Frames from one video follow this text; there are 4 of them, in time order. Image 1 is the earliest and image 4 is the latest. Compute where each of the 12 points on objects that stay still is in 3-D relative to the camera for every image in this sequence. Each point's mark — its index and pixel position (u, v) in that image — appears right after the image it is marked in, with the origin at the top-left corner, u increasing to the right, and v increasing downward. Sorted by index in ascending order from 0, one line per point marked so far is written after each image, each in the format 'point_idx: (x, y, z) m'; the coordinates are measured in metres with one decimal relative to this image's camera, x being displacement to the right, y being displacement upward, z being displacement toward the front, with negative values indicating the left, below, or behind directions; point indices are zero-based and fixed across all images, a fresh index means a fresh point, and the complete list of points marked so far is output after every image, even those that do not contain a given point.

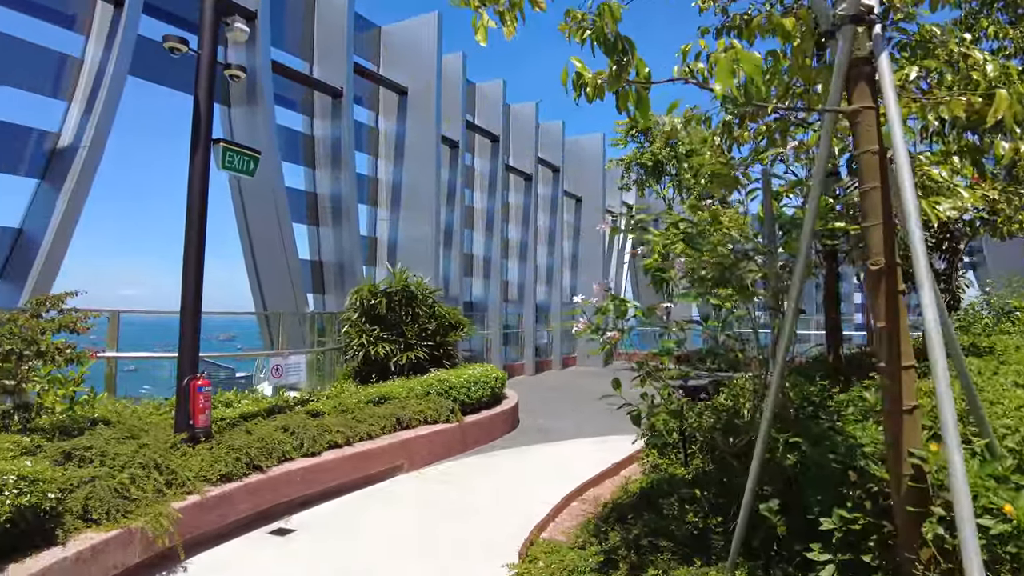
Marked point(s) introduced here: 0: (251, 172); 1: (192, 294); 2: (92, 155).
0: (-2.8, +1.2, +7.1) m
1: (-3.0, 0.0, +6.3) m
2: (-5.6, +1.8, +8.8) m
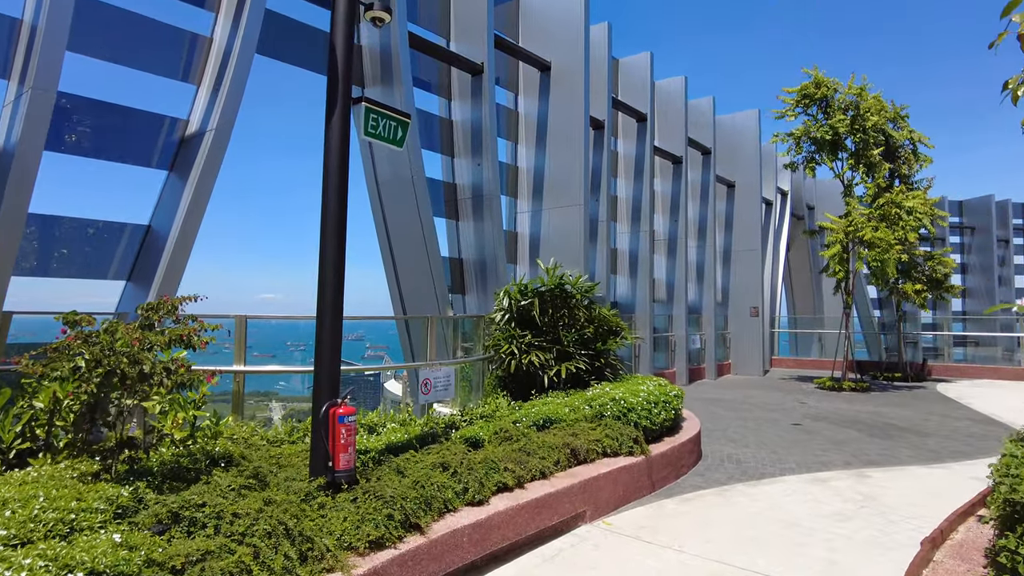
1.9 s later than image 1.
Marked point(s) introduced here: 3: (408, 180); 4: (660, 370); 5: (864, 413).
0: (-1.0, +1.2, +5.6) m
1: (-1.3, 0.0, +4.9) m
2: (-3.5, +1.7, +7.8) m
3: (-1.7, +1.7, +10.4) m
4: (+3.9, -2.1, +17.4) m
5: (+7.1, -2.5, +13.5) m
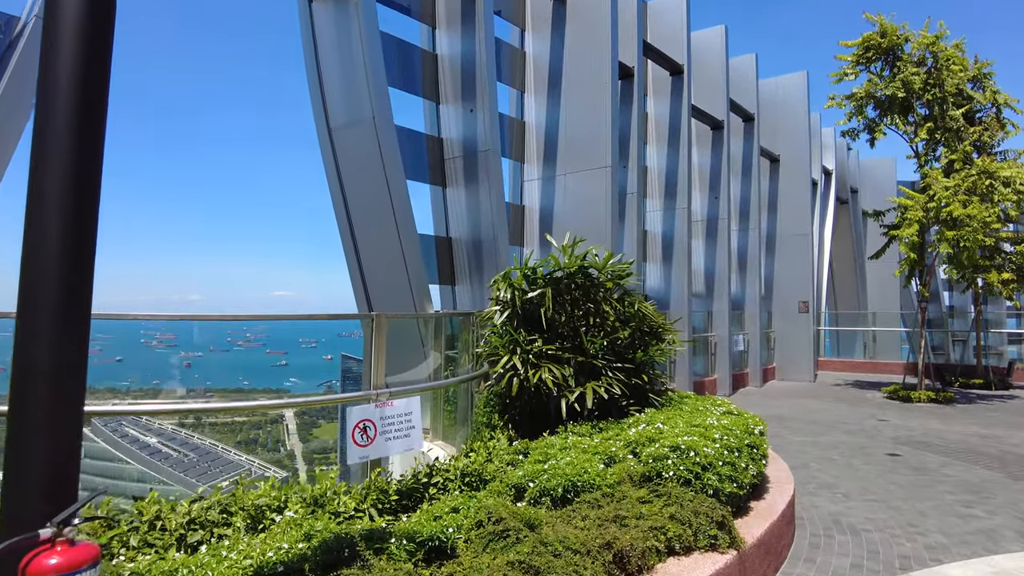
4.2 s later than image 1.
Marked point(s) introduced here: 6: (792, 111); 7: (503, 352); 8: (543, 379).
0: (-1.0, +1.4, +2.7) m
1: (-1.4, +0.1, +2.0) m
2: (-3.5, +1.9, +5.0) m
3: (-1.6, +1.9, +7.5) m
4: (+4.0, -1.9, +14.4) m
5: (+7.2, -2.3, +10.4) m
6: (+7.7, +4.9, +18.2) m
7: (-0.1, -0.7, +6.7) m
8: (+0.3, -0.9, +6.4) m
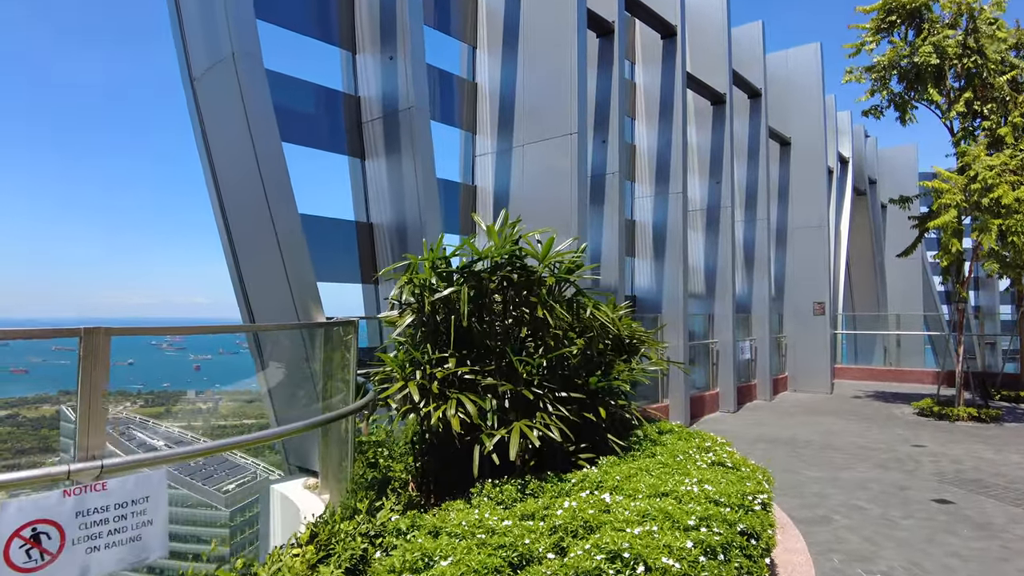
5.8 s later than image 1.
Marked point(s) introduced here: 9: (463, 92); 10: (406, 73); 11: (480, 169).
0: (-1.8, +1.4, +0.8) m
1: (-2.2, +0.1, 0.0) m
2: (-4.2, +1.9, +3.1) m
3: (-2.4, +1.9, +5.5) m
4: (+3.4, -1.9, +12.3) m
5: (+6.6, -2.3, +8.3) m
6: (+7.1, +4.9, +16.1) m
7: (-0.8, -0.6, +4.8) m
8: (-0.4, -0.9, +4.5) m
9: (-0.6, +2.6, +8.8) m
10: (-1.1, +2.2, +6.6) m
11: (-0.4, +1.6, +8.9) m
